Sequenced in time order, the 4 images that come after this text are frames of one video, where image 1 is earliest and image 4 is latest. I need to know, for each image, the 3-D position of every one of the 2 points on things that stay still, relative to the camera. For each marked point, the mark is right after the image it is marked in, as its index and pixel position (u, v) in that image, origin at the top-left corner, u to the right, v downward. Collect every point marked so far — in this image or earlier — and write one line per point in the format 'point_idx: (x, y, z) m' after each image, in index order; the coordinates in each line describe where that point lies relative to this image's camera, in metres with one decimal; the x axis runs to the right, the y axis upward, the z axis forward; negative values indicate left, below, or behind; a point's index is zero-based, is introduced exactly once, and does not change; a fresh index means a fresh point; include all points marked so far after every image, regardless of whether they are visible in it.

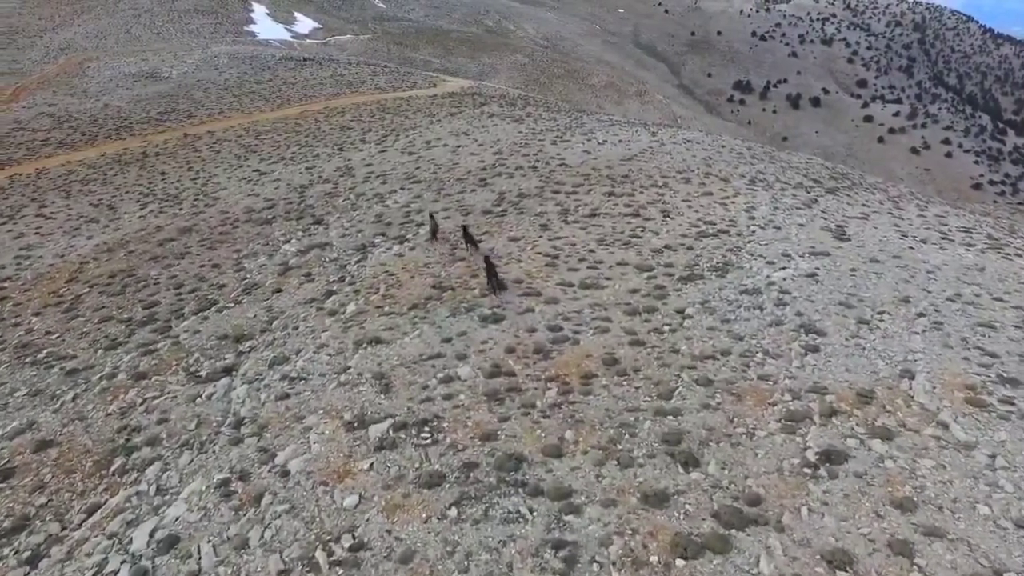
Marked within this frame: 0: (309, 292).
0: (-3.7, -0.1, +12.4) m
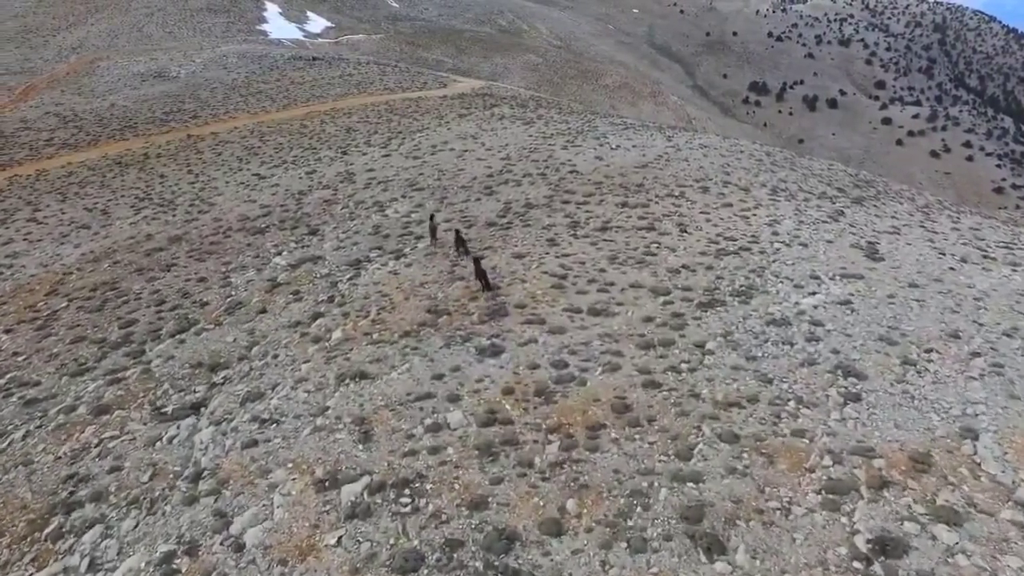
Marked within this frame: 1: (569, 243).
0: (-3.6, -0.4, +11.4) m
1: (+1.1, +0.9, +13.4) m
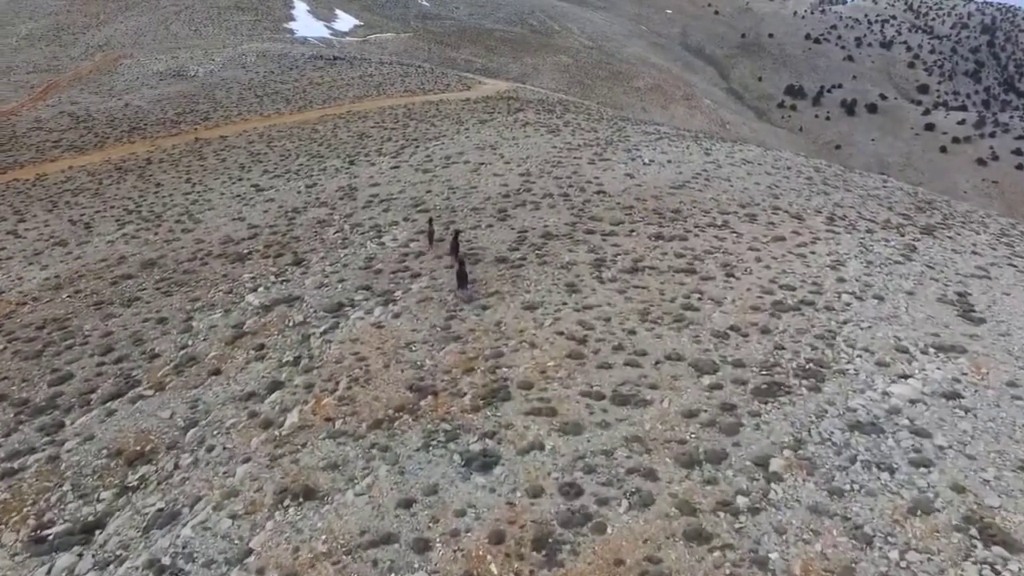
0: (-3.6, -1.2, +9.3) m
1: (+1.3, 0.0, +11.1) m
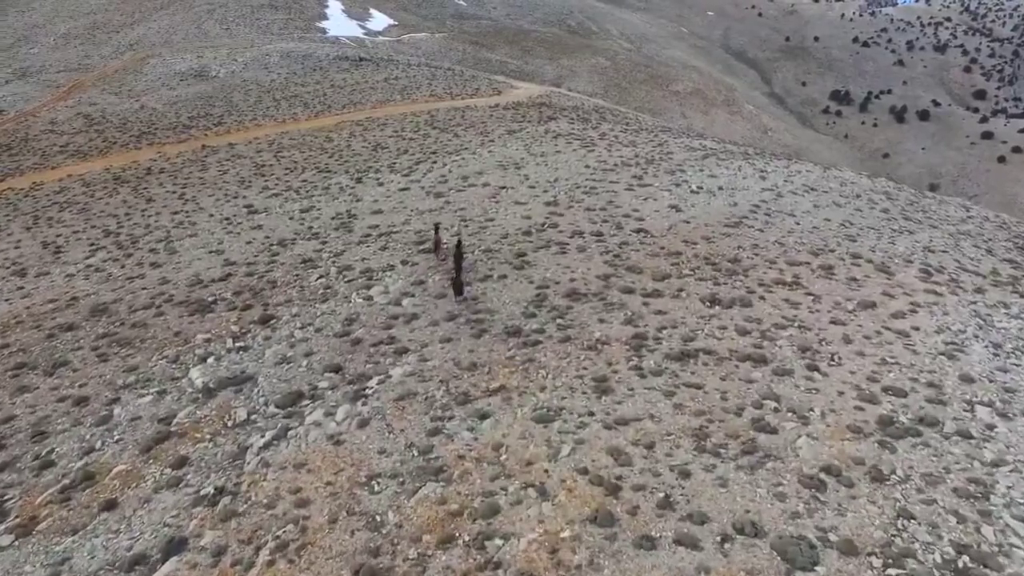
0: (-3.6, -2.3, +6.7) m
1: (+1.4, -1.3, +8.3) m
